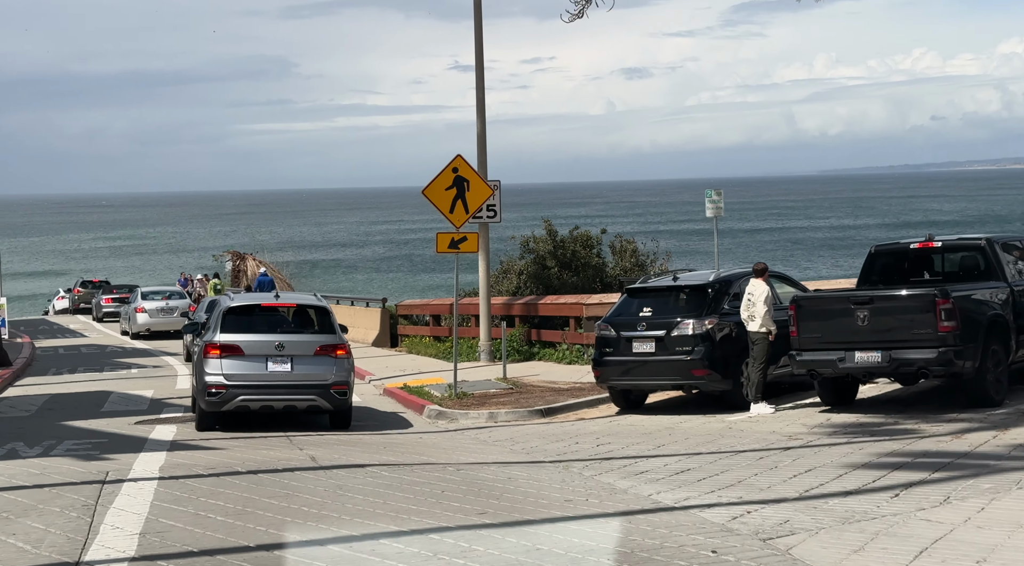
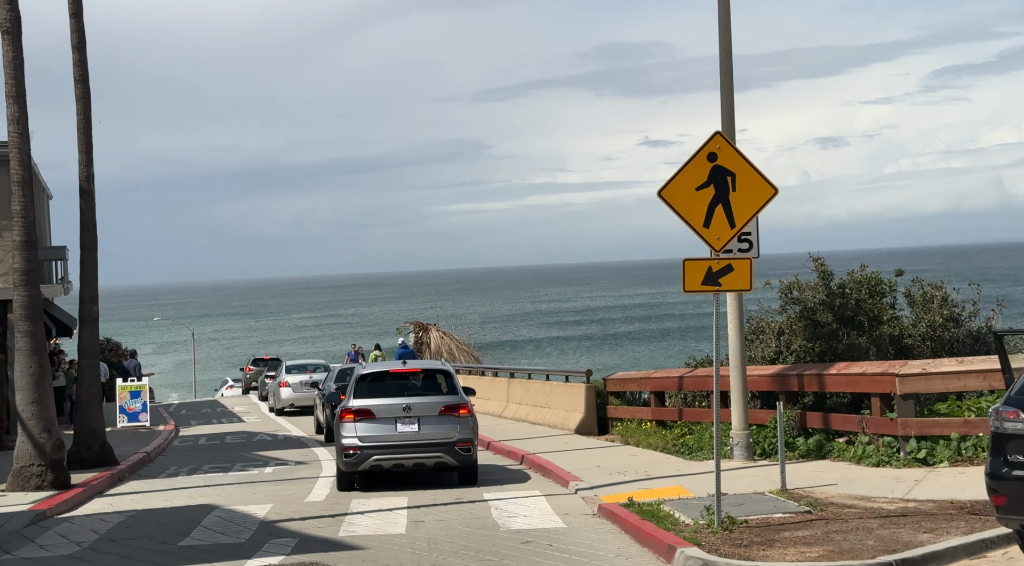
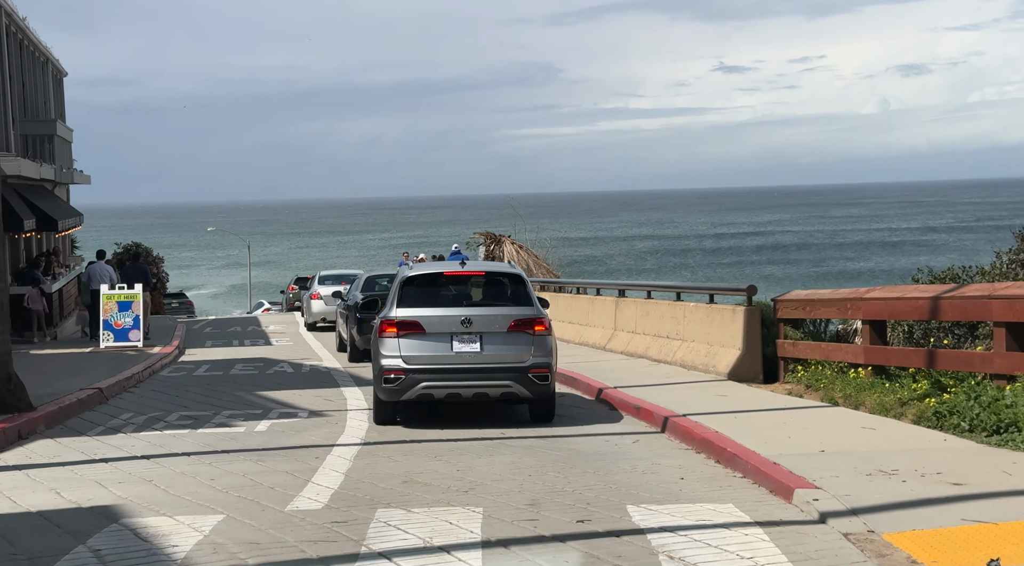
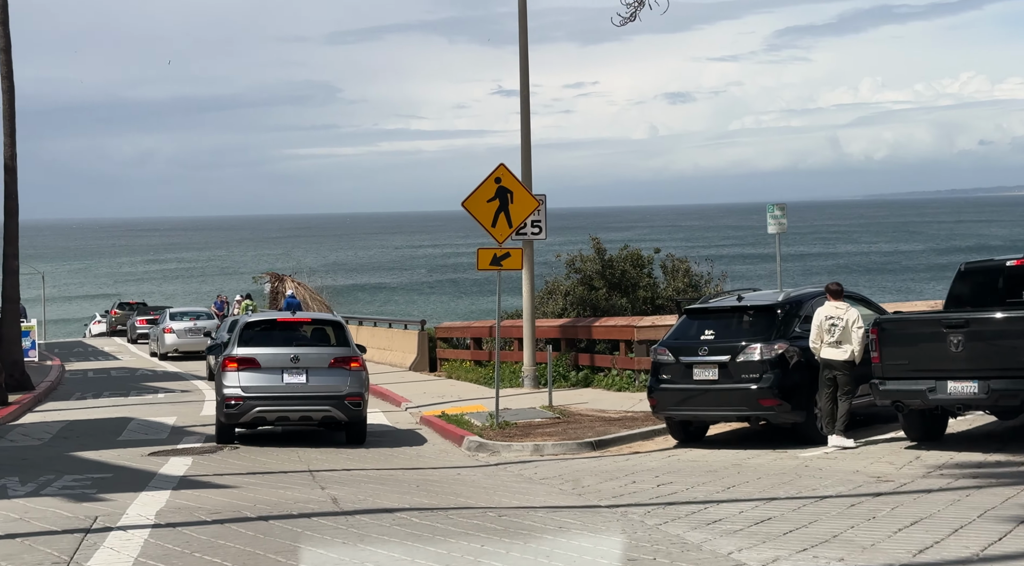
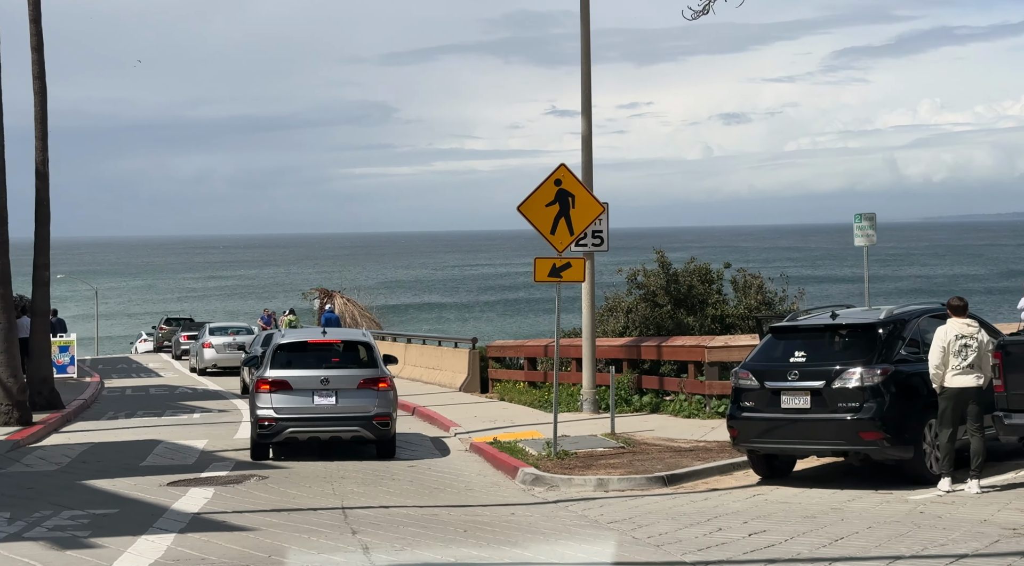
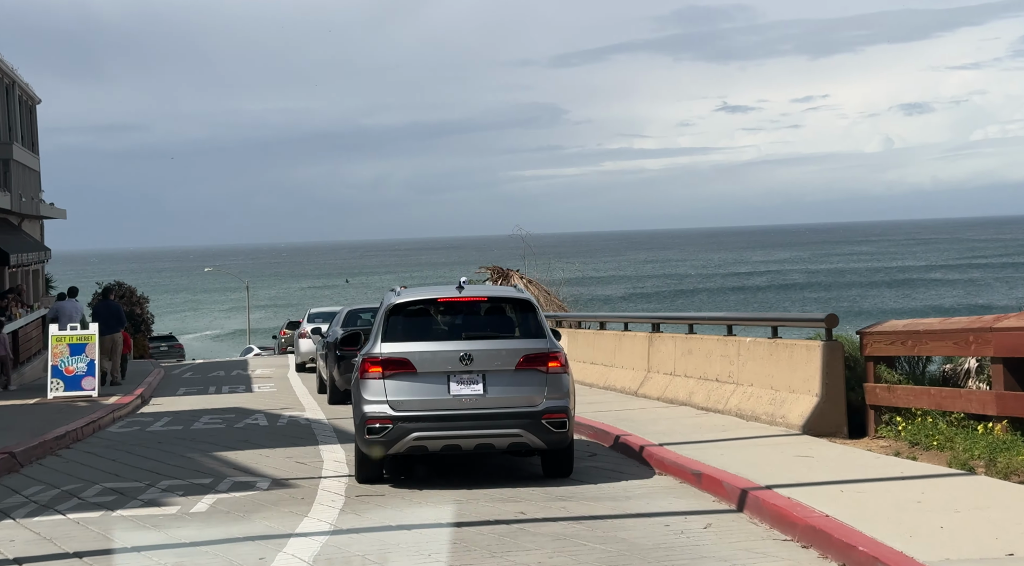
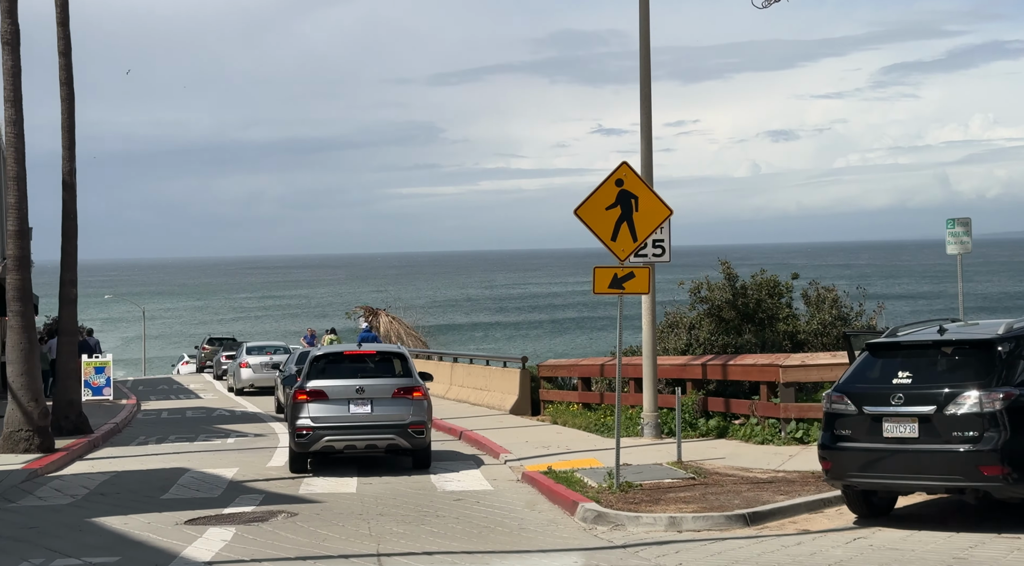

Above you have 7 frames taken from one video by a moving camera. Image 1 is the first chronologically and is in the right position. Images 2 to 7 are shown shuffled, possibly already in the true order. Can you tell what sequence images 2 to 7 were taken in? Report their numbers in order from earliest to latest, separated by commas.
4, 5, 7, 2, 3, 6
